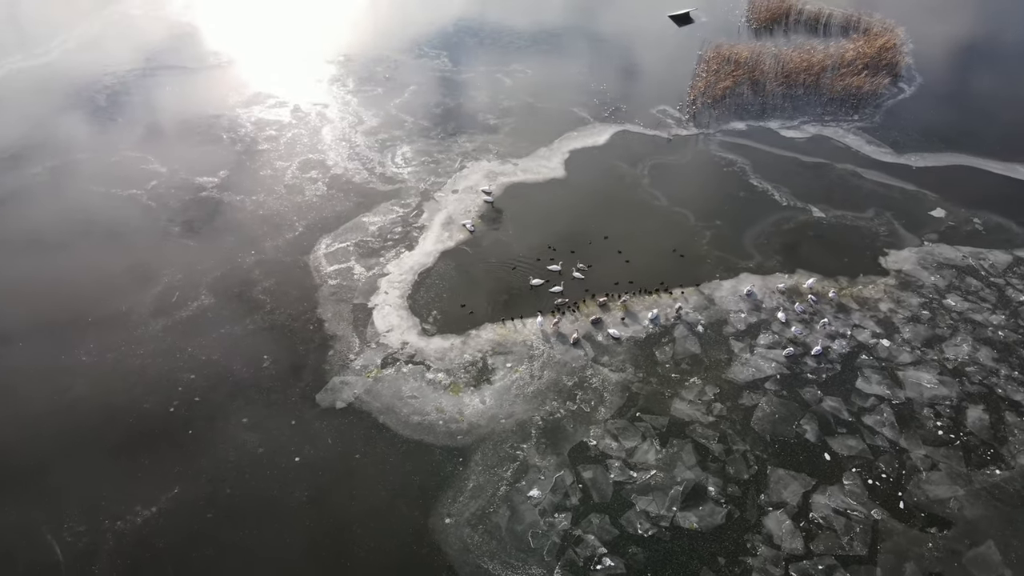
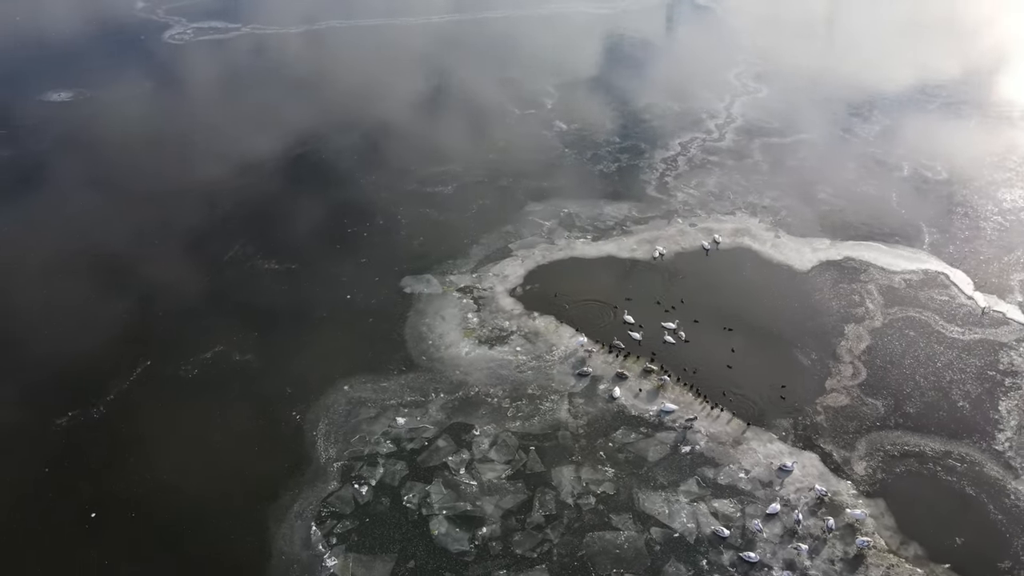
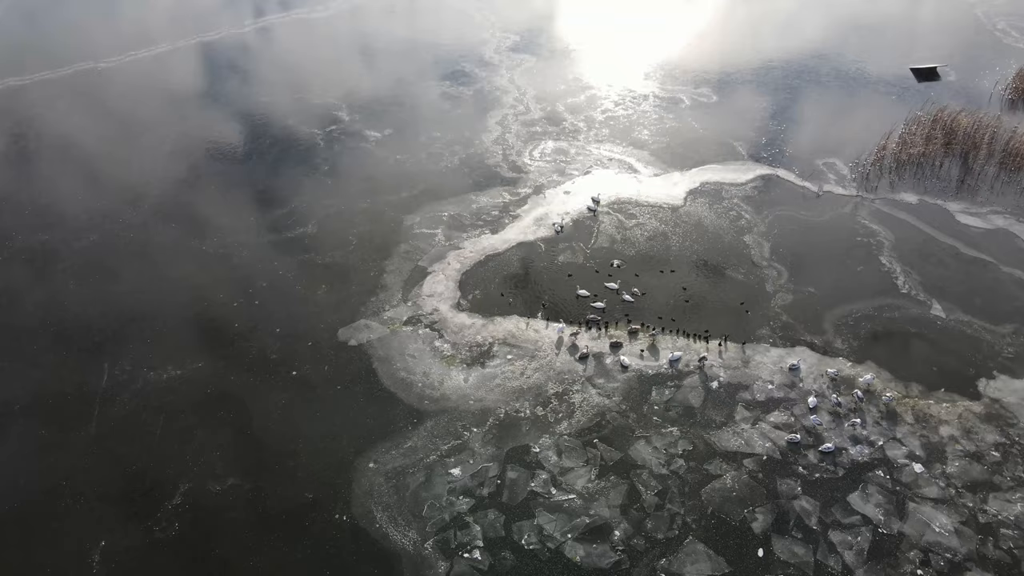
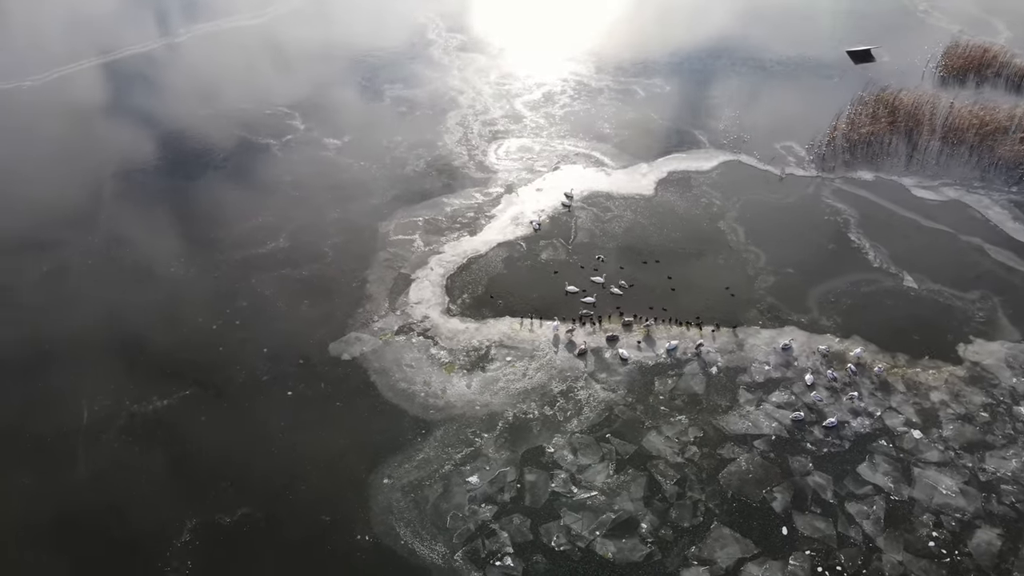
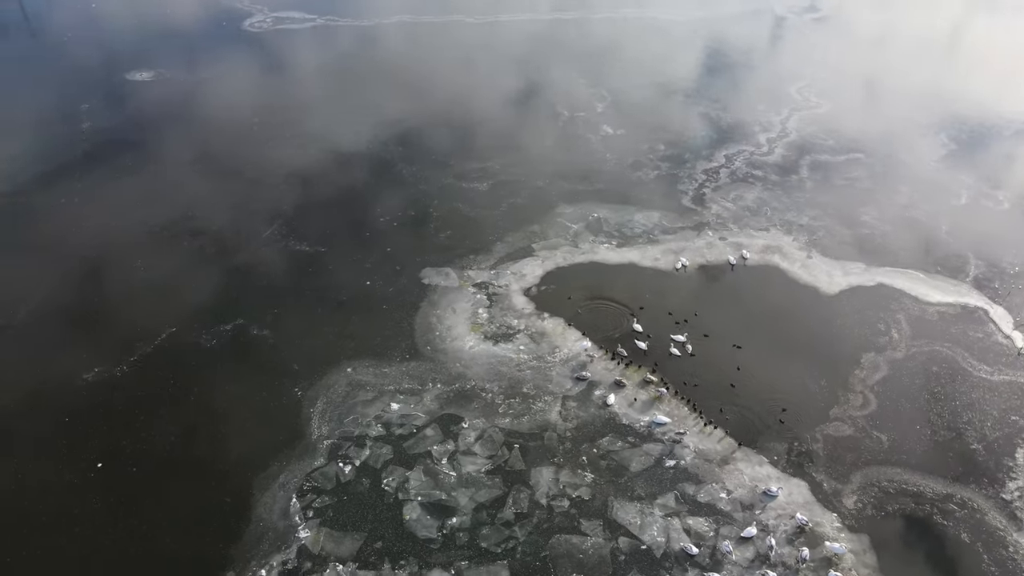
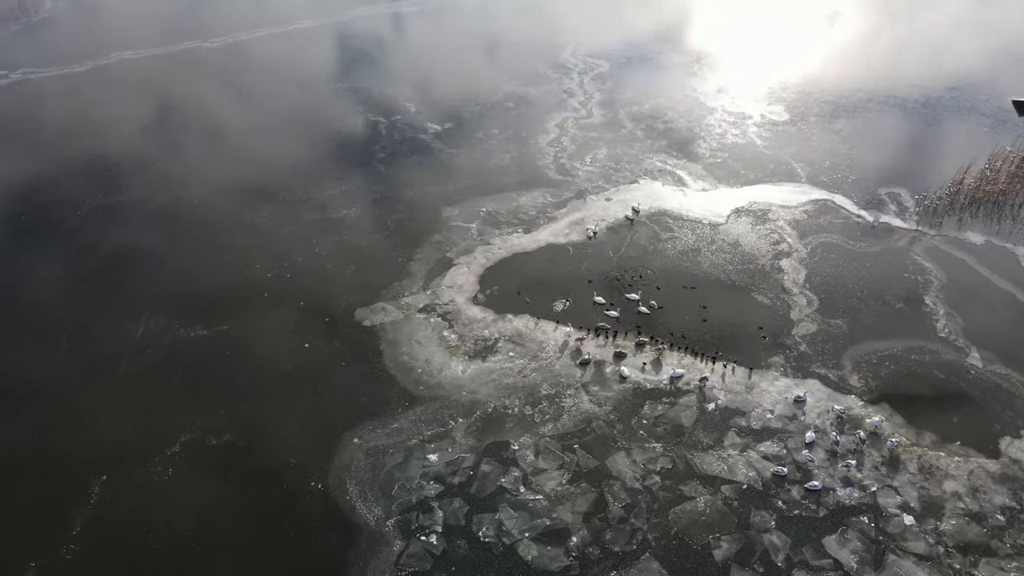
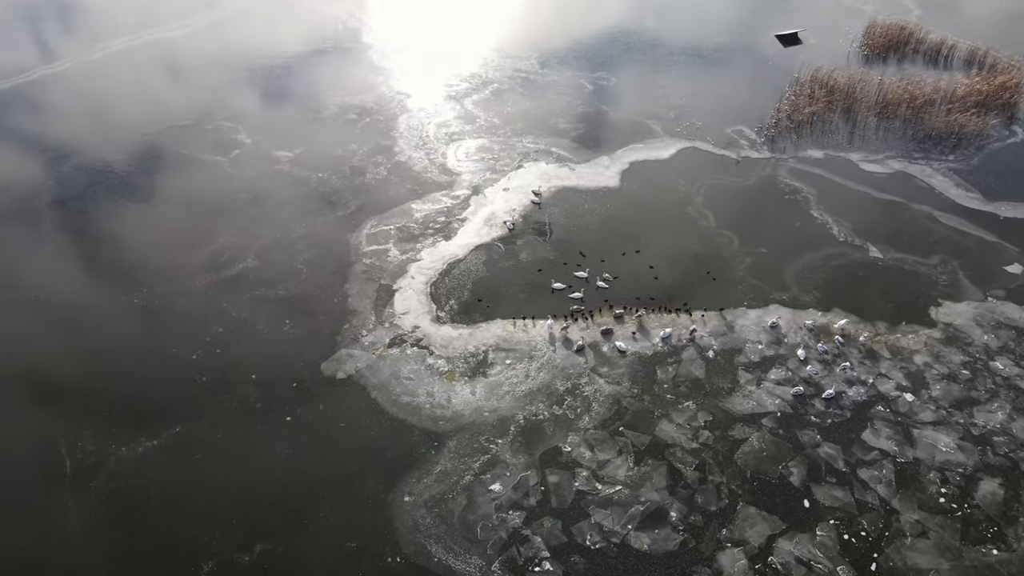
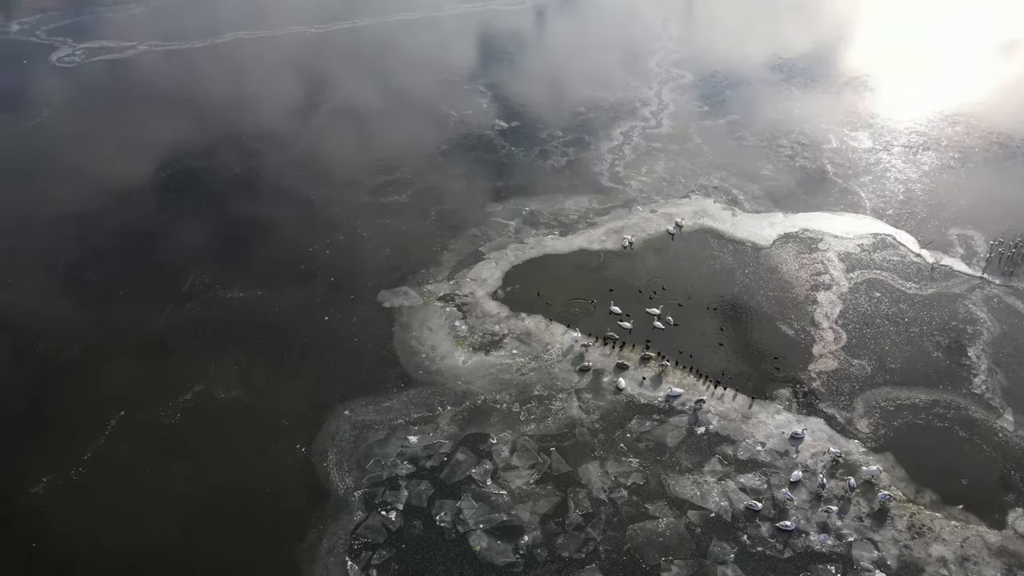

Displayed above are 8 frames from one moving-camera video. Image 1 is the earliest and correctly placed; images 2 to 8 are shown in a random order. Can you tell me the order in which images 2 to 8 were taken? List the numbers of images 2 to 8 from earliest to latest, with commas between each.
7, 4, 3, 6, 8, 2, 5
